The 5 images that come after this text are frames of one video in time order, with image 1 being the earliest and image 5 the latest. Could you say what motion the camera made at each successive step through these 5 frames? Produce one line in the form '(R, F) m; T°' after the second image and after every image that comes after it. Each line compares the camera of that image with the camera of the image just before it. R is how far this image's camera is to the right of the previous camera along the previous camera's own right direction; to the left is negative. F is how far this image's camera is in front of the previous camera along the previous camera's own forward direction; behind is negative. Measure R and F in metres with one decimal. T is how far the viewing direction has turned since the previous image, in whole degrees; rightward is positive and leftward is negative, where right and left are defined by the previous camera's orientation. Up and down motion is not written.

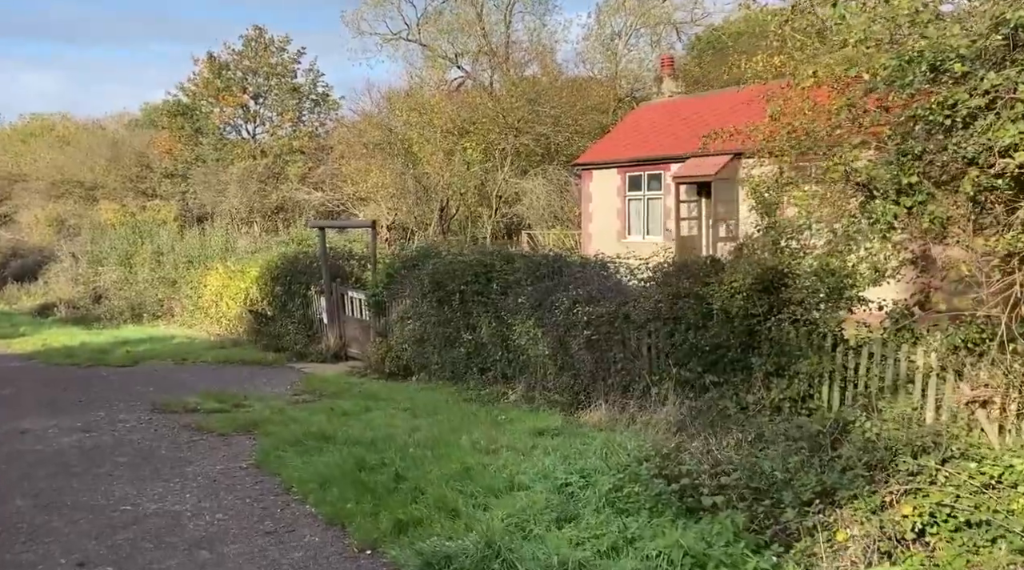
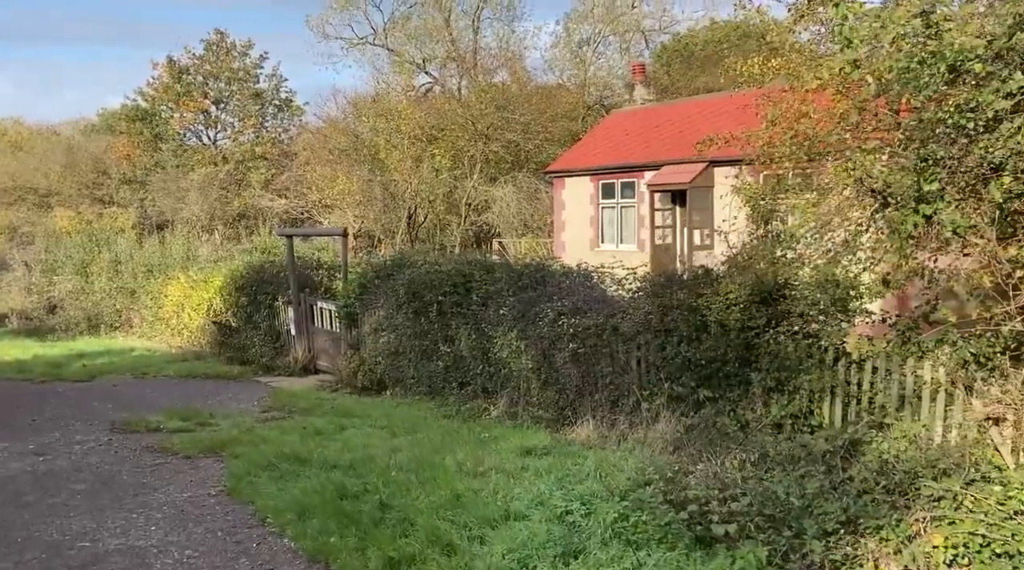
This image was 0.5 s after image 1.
(-0.2, +0.5) m; +2°
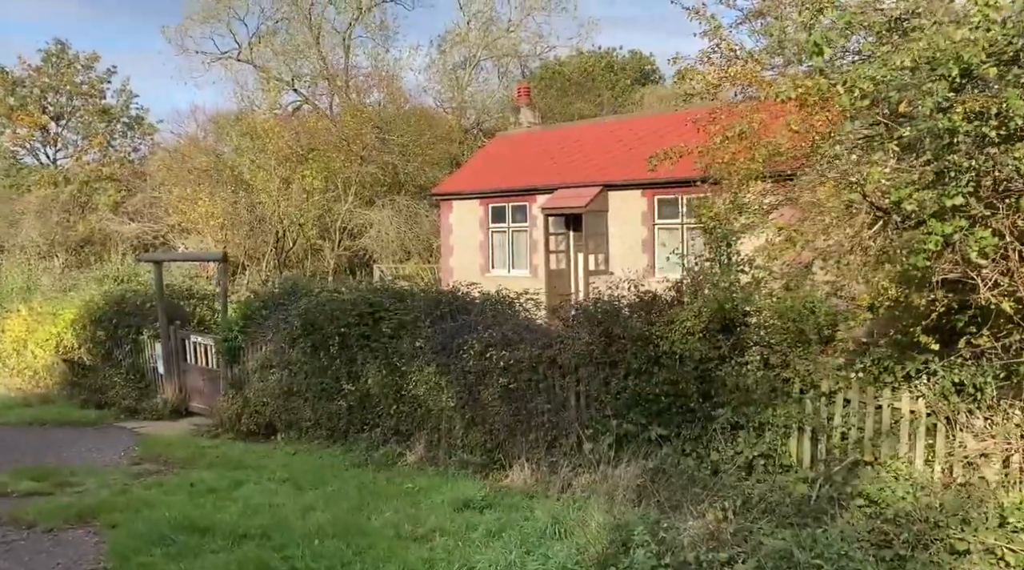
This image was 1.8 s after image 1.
(-0.6, +1.1) m; +9°
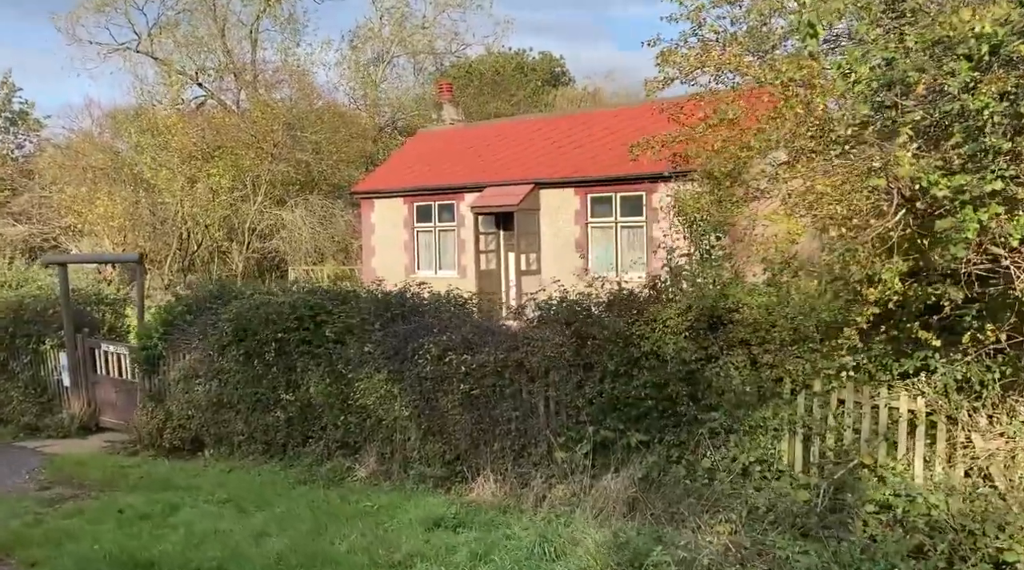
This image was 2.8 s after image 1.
(-0.5, +0.6) m; +6°
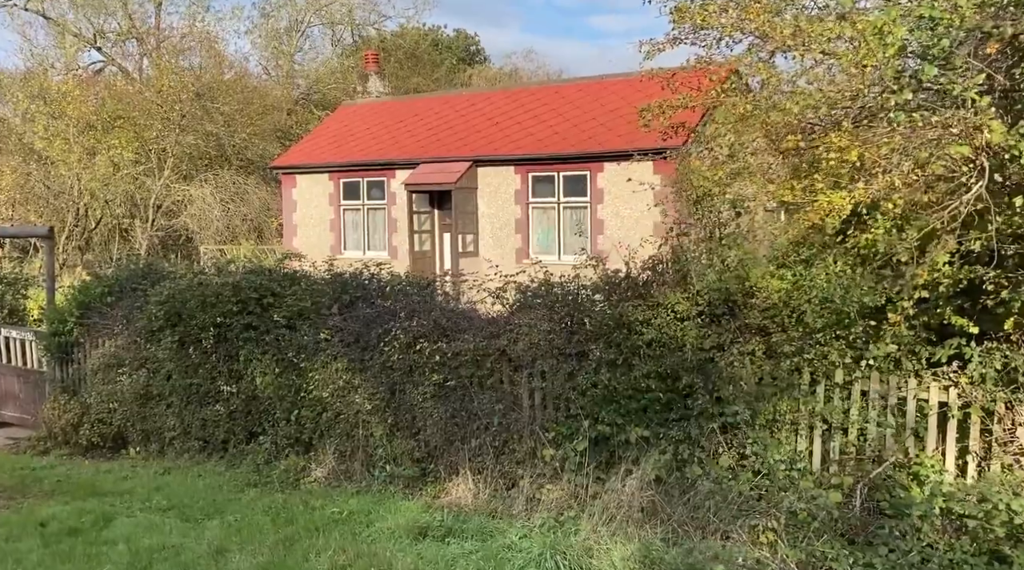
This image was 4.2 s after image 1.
(-0.6, +0.8) m; +6°
